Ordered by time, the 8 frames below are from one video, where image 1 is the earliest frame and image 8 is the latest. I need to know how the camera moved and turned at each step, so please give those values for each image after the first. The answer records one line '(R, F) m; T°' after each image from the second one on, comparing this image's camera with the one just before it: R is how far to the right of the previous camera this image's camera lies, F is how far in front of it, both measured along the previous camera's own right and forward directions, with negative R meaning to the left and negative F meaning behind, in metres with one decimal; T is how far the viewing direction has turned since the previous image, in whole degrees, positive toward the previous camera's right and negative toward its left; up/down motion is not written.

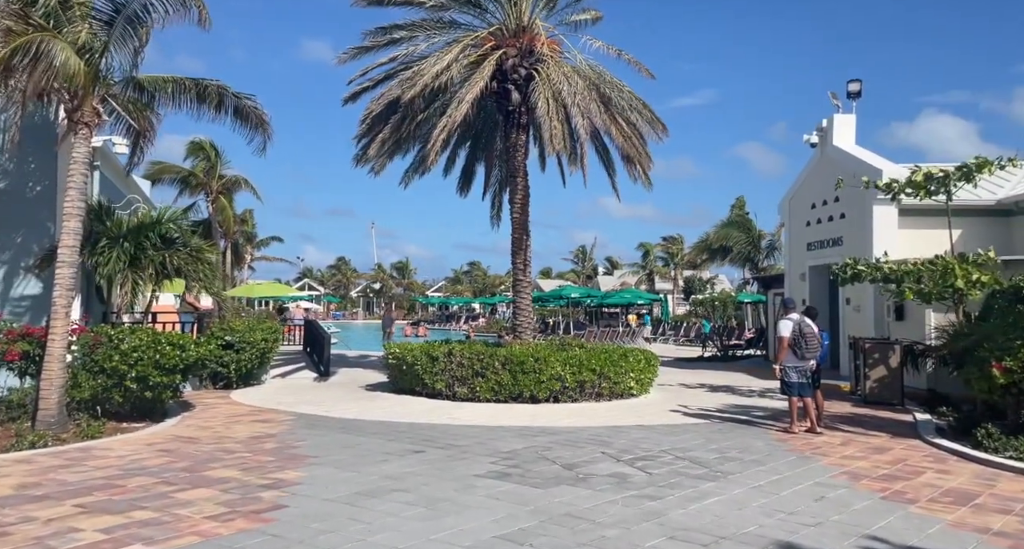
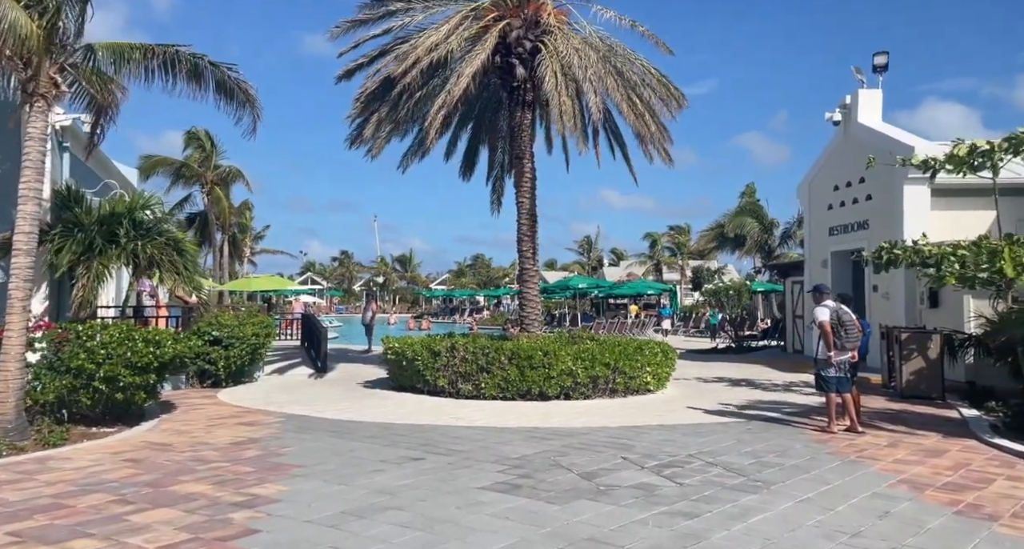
(0.0, +1.0) m; 0°
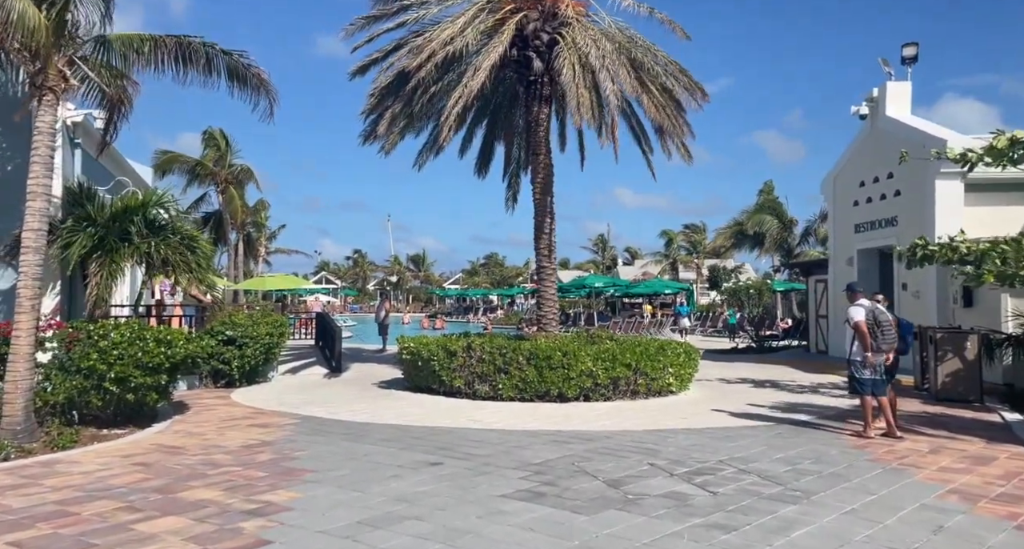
(-0.1, +0.3) m; -1°
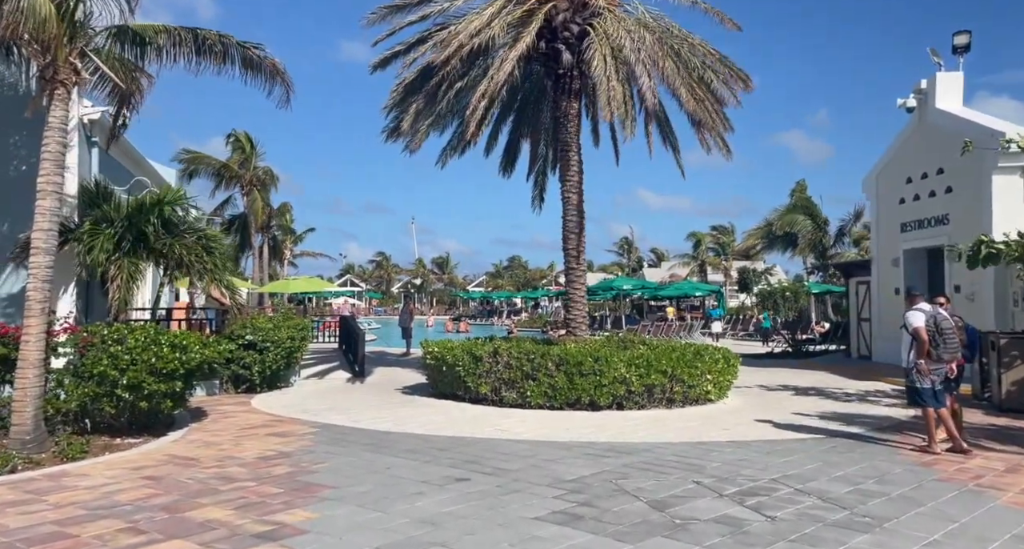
(-0.1, +0.5) m; -2°
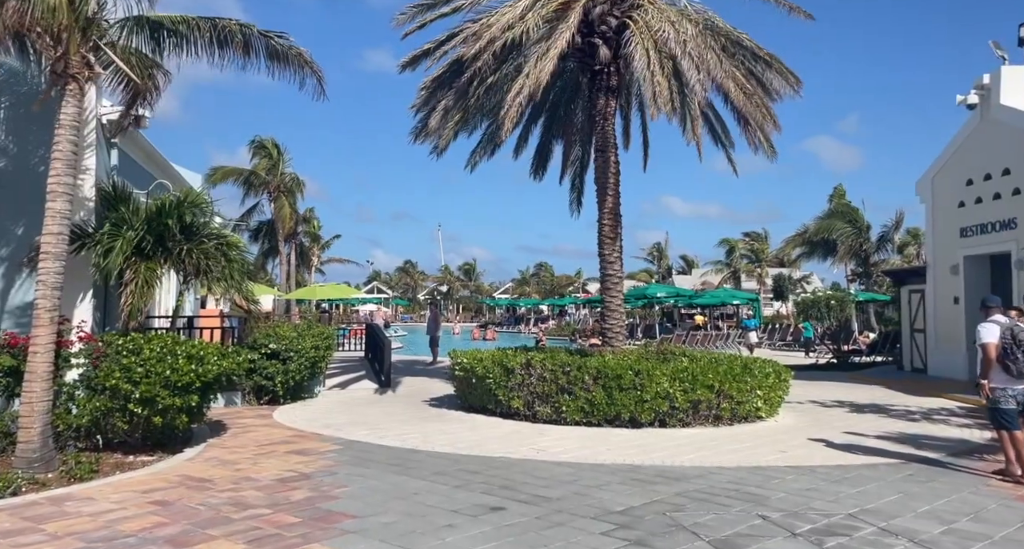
(-0.1, +0.7) m; -2°
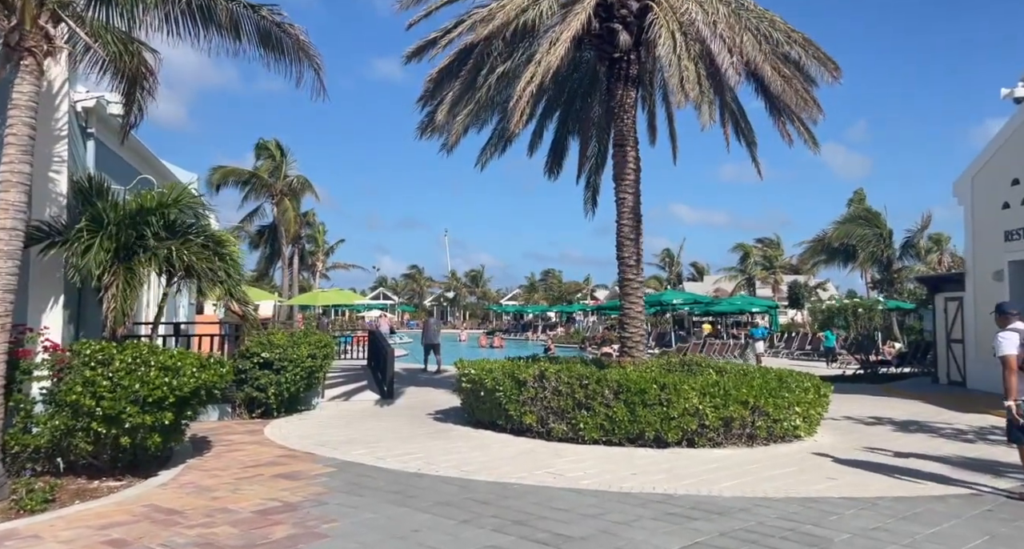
(-0.1, +1.0) m; -1°
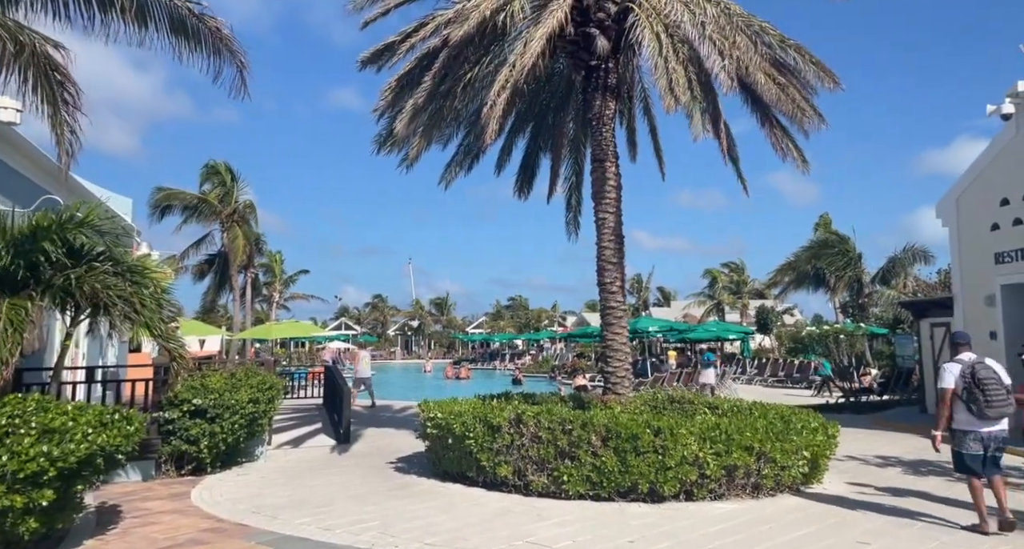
(-0.1, +1.4) m; +3°
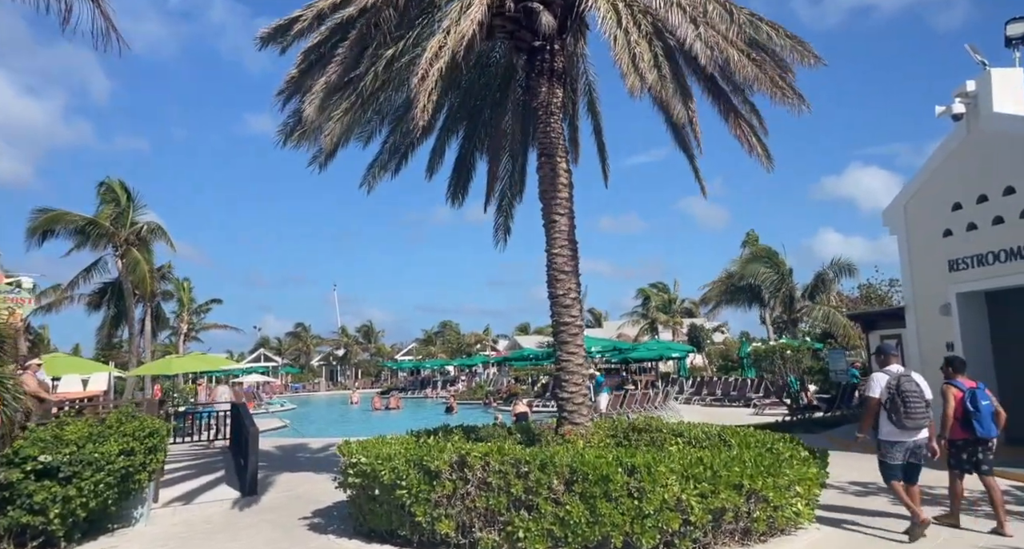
(-0.1, +1.7) m; +6°
